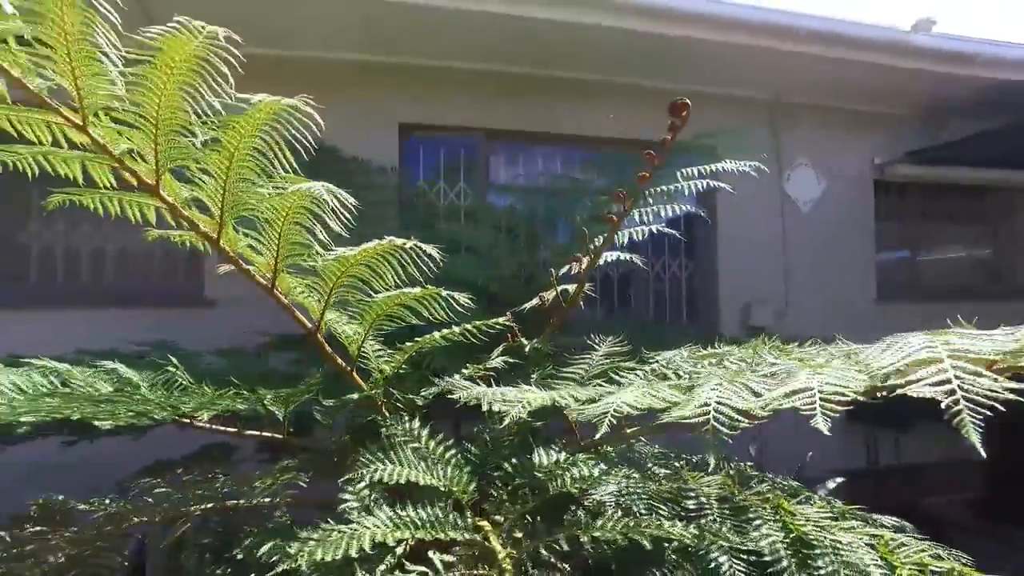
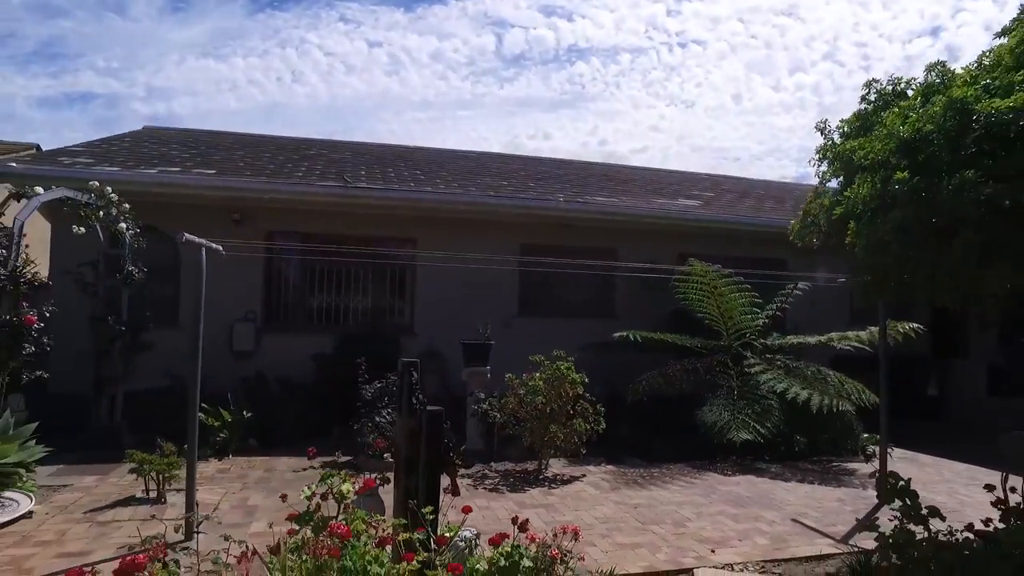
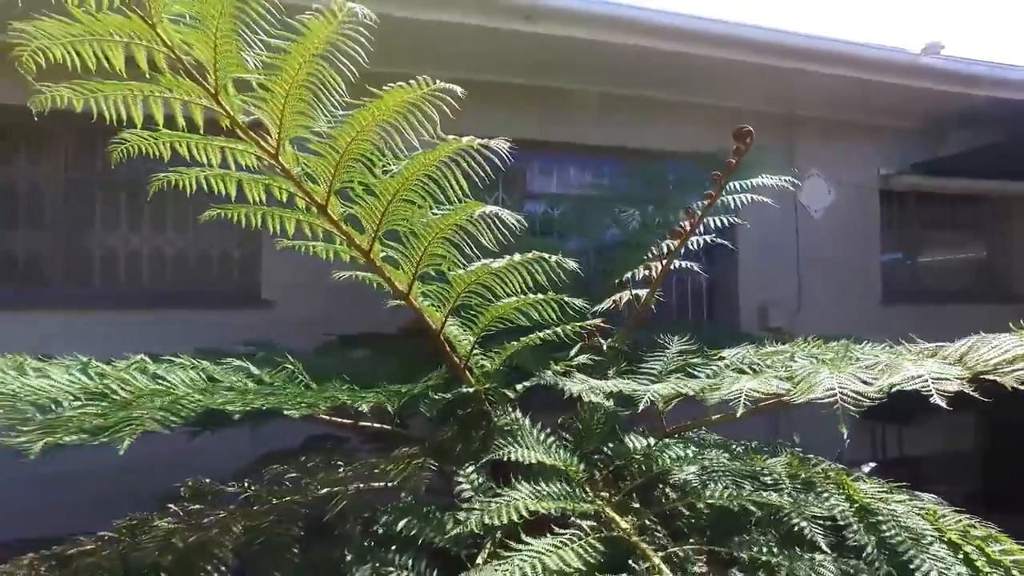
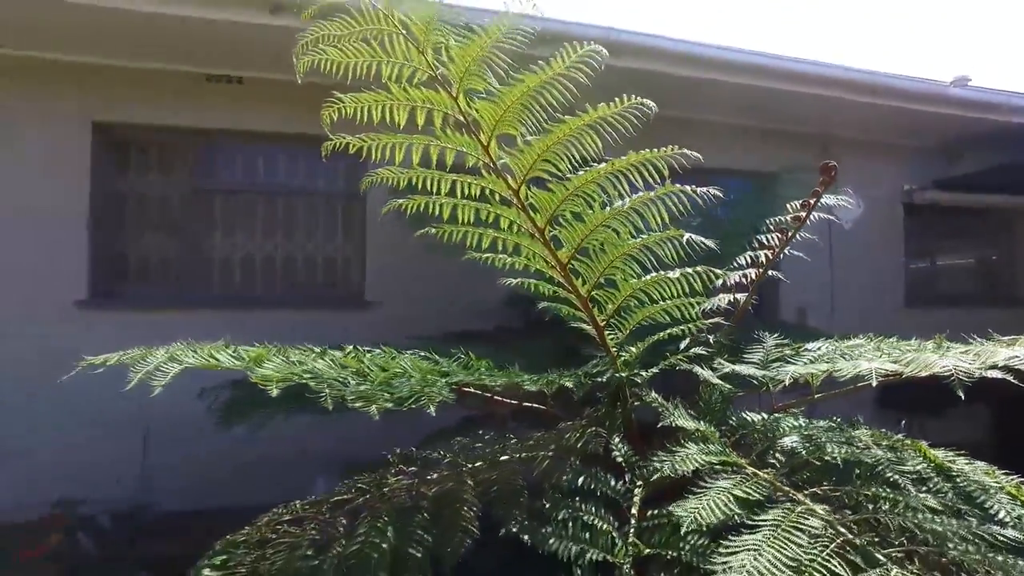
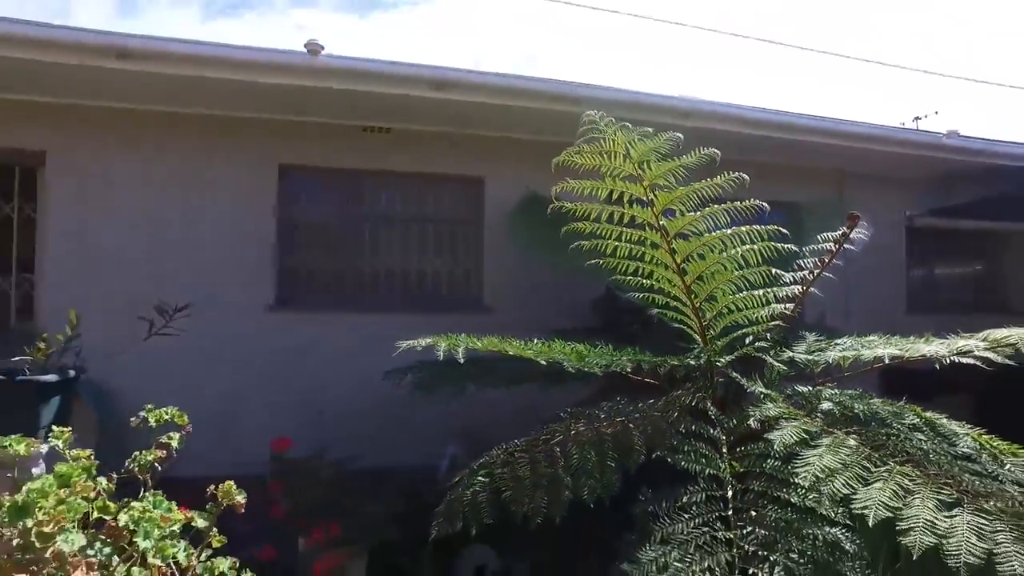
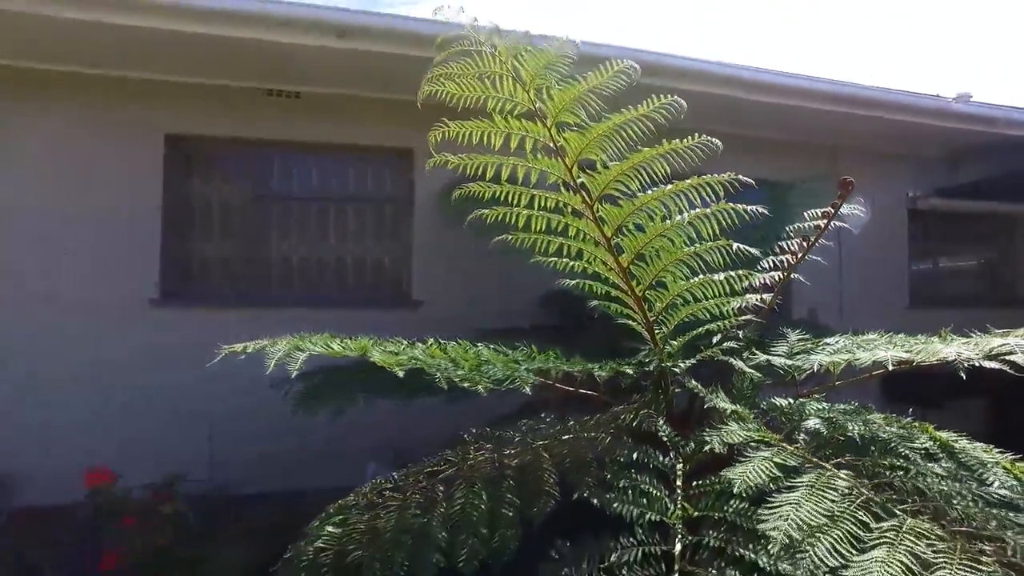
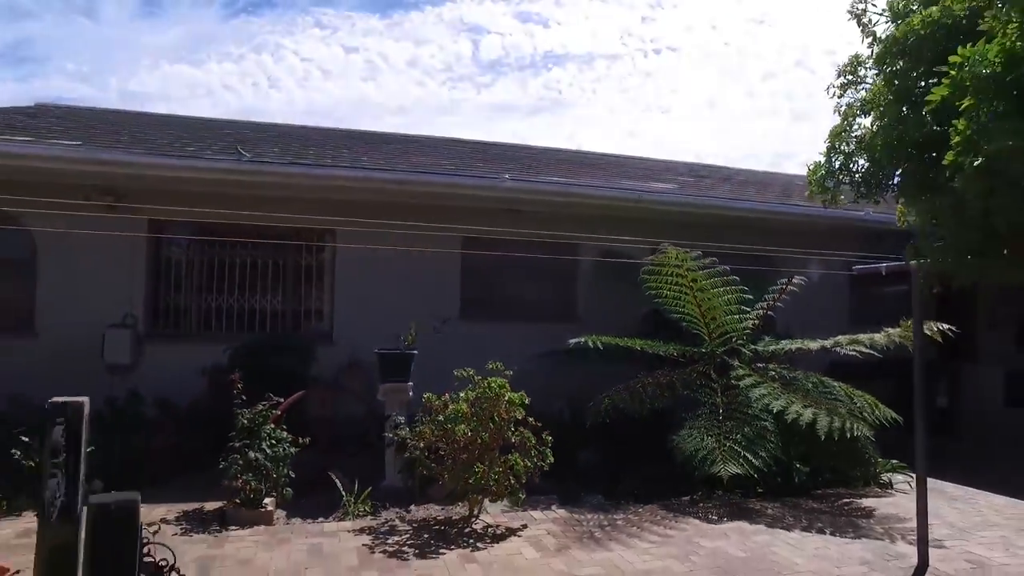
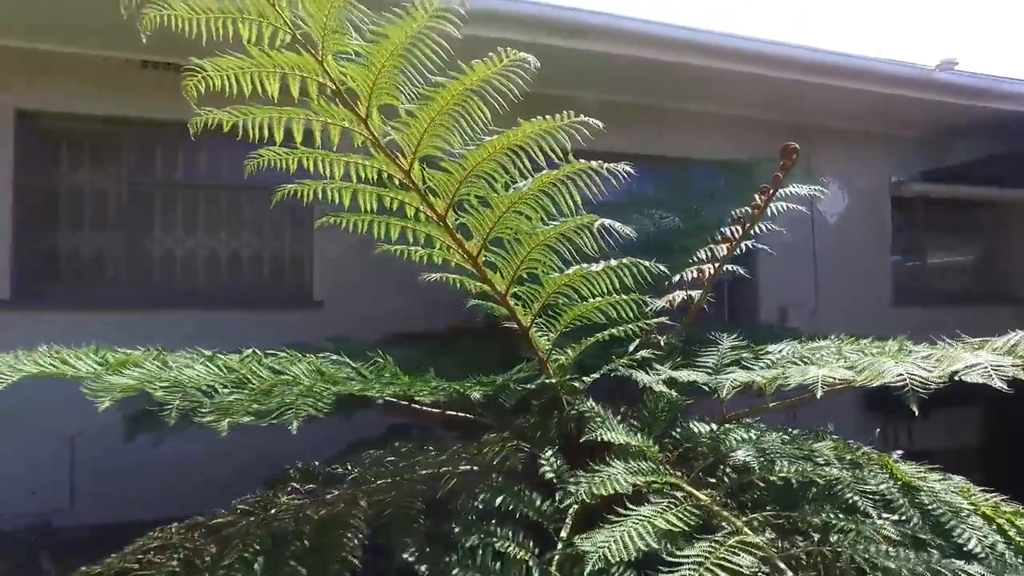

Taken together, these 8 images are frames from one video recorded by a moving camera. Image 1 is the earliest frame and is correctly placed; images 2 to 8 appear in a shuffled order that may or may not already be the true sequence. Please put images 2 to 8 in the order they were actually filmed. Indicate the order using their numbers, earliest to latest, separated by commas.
3, 8, 4, 6, 5, 7, 2
